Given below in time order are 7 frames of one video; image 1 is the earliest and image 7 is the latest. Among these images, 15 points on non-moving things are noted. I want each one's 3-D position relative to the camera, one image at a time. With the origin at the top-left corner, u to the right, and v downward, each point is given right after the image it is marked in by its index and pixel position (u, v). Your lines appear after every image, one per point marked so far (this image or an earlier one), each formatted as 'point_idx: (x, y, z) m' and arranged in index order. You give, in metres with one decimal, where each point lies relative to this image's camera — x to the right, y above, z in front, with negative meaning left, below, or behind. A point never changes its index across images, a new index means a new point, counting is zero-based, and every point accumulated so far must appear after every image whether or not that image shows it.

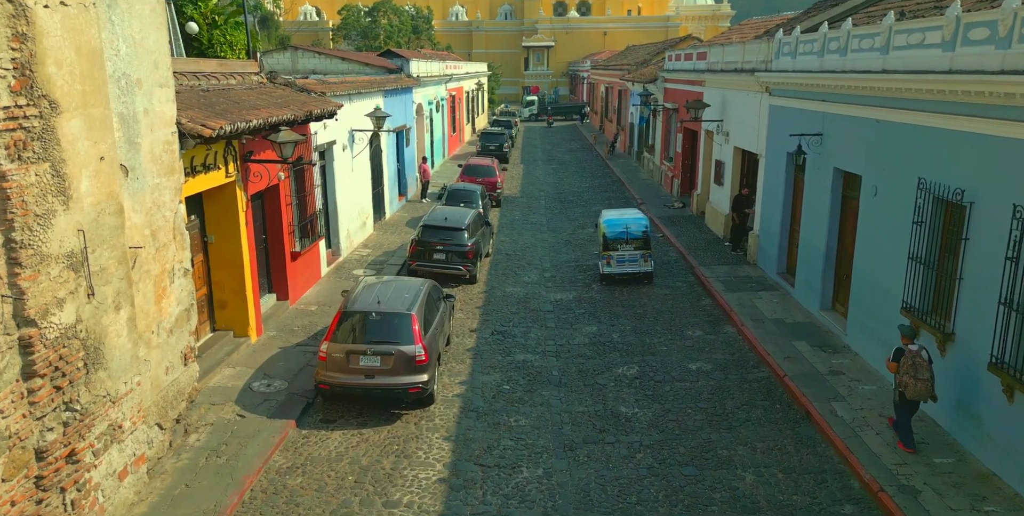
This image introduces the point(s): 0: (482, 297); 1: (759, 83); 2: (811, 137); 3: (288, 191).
0: (-0.6, -0.8, +16.9) m
1: (+5.2, +3.7, +17.6) m
2: (+5.1, +2.1, +14.3) m
3: (-4.0, +1.2, +15.1) m
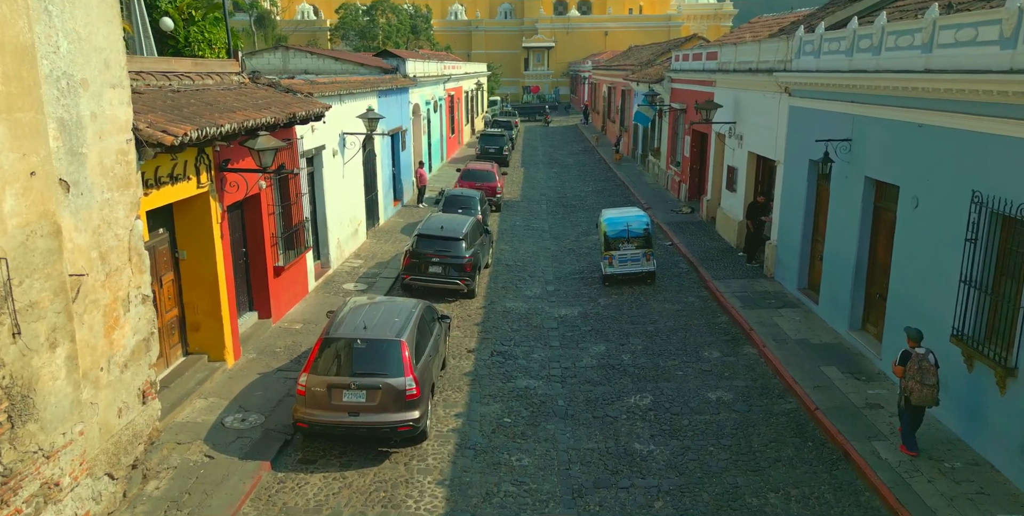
0: (-0.6, -1.1, +15.7) m
1: (+5.2, +3.4, +16.5) m
2: (+5.1, +1.8, +13.2) m
3: (-4.0, +1.0, +13.9) m
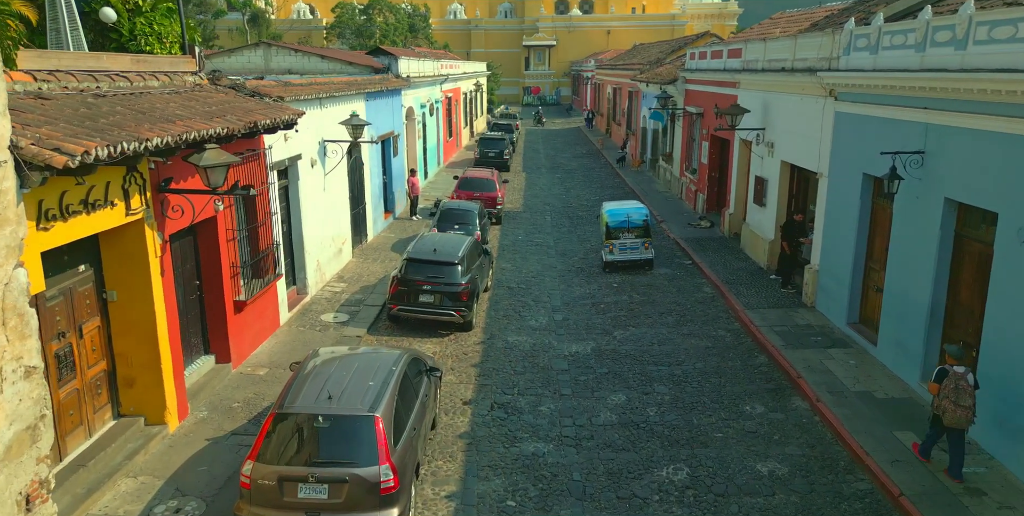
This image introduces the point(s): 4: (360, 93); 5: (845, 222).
0: (-0.6, -1.5, +13.6) m
1: (+5.2, +2.9, +14.3) m
2: (+5.2, +1.3, +11.0) m
3: (-4.0, +0.5, +11.8) m
4: (-3.5, +3.8, +19.1) m
5: (+5.3, +0.6, +13.3) m
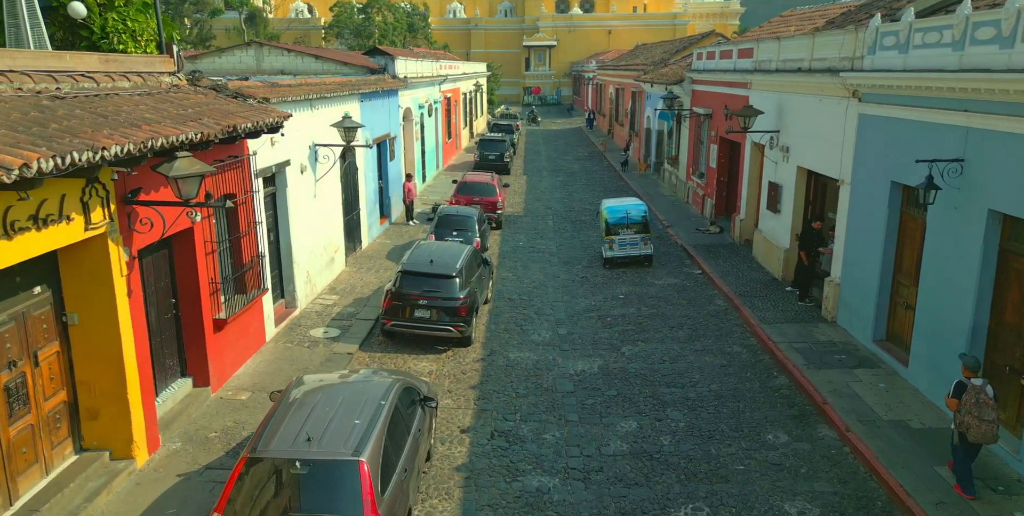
0: (-0.5, -1.7, +12.7) m
1: (+5.3, +2.8, +13.4) m
2: (+5.2, +1.1, +10.1) m
3: (-3.9, +0.3, +10.9) m
4: (-3.4, +3.6, +18.2) m
5: (+5.3, +0.4, +12.4) m
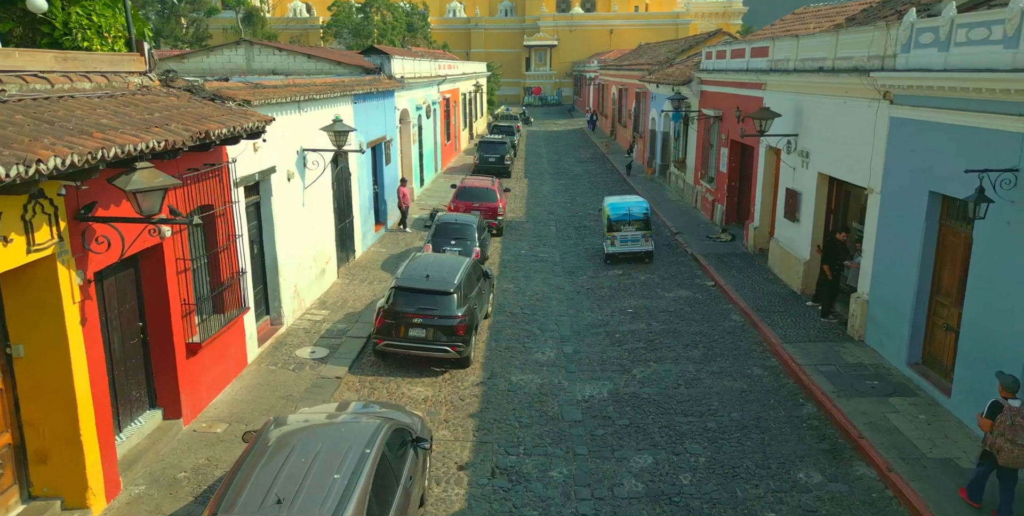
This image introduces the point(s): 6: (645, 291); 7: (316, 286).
0: (-0.5, -1.9, +11.7) m
1: (+5.3, +2.5, +12.4) m
2: (+5.2, +0.9, +9.1) m
3: (-3.9, +0.1, +9.9) m
4: (-3.4, +3.3, +17.2) m
5: (+5.3, +0.2, +11.4) m
6: (+2.7, -0.7, +17.1) m
7: (-3.6, -0.5, +15.5) m
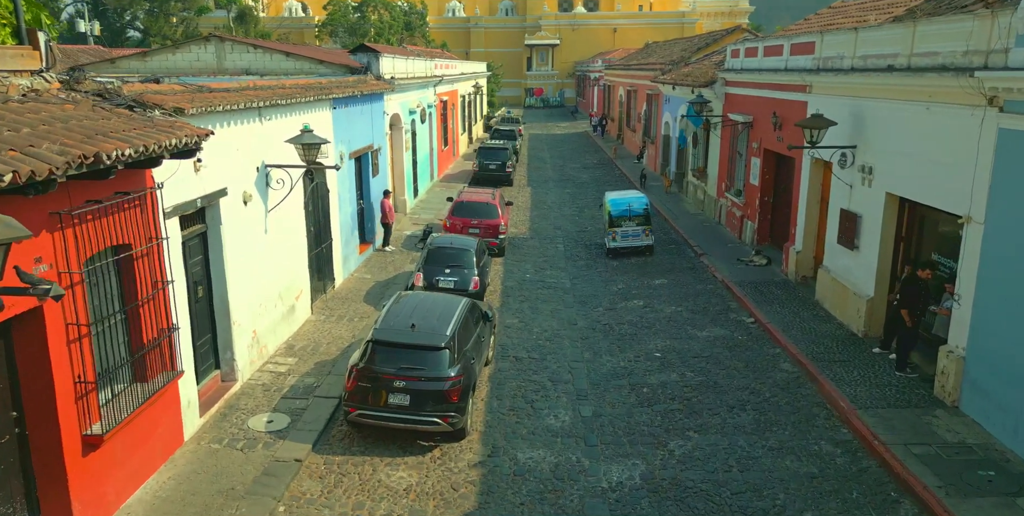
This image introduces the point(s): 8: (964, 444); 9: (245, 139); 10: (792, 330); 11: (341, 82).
0: (-0.4, -2.5, +9.2) m
1: (+5.4, +2.0, +9.9) m
2: (+5.3, +0.4, +6.6) m
3: (-3.8, -0.5, +7.4) m
4: (-3.3, +2.8, +14.7) m
5: (+5.4, -0.4, +8.9) m
6: (+2.8, -1.2, +14.6) m
7: (-3.6, -1.1, +13.0) m
8: (+5.0, -2.1, +9.3) m
9: (-3.6, +1.6, +11.3) m
10: (+4.5, -1.2, +13.6) m
11: (-3.6, +3.7, +17.8) m
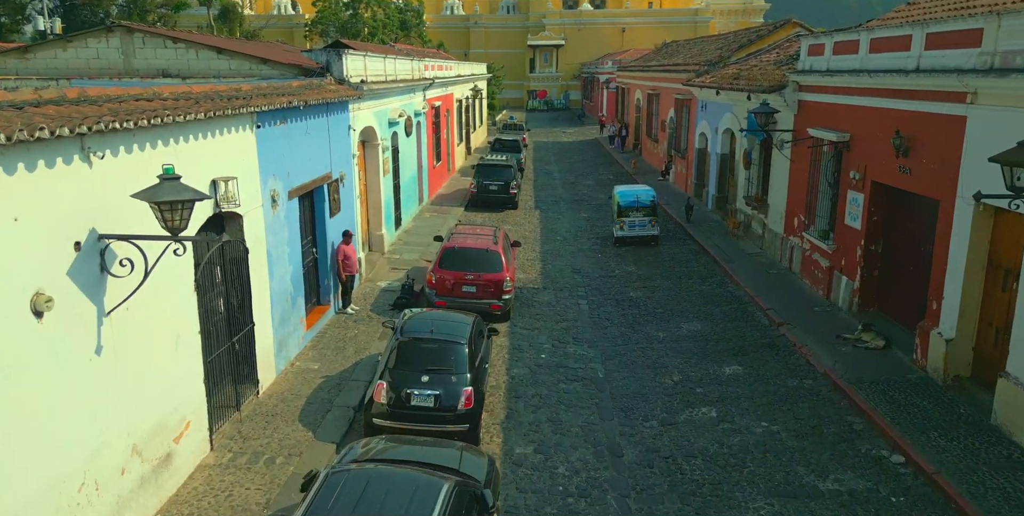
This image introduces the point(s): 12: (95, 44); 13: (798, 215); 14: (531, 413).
0: (-0.3, -3.6, +3.9) m
1: (+5.5, +0.8, +4.7) m
2: (+5.5, -0.8, +1.3) m
3: (-3.7, -1.6, +2.1) m
4: (-3.2, +1.6, +9.4) m
5: (+5.6, -1.5, +3.6) m
6: (+2.9, -2.4, +9.3) m
7: (-3.4, -2.2, +7.7) m
8: (+5.2, -3.2, +4.1) m
9: (-3.5, +0.4, +6.1) m
10: (+4.7, -2.3, +8.3) m
11: (-3.5, +2.6, +12.5) m
12: (-7.5, +3.8, +15.0) m
13: (+5.7, +0.9, +16.8) m
14: (+0.2, -2.1, +11.2) m
